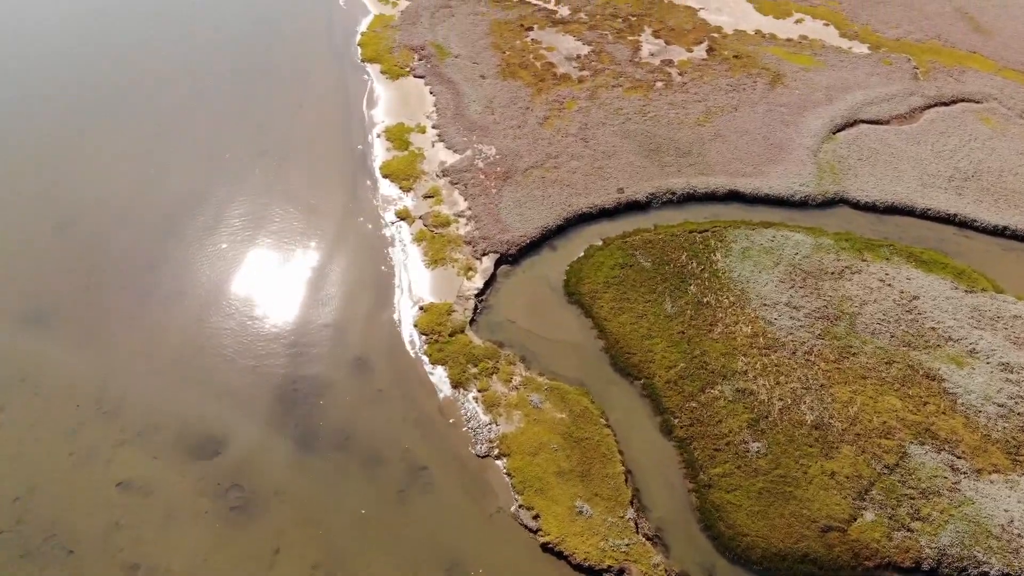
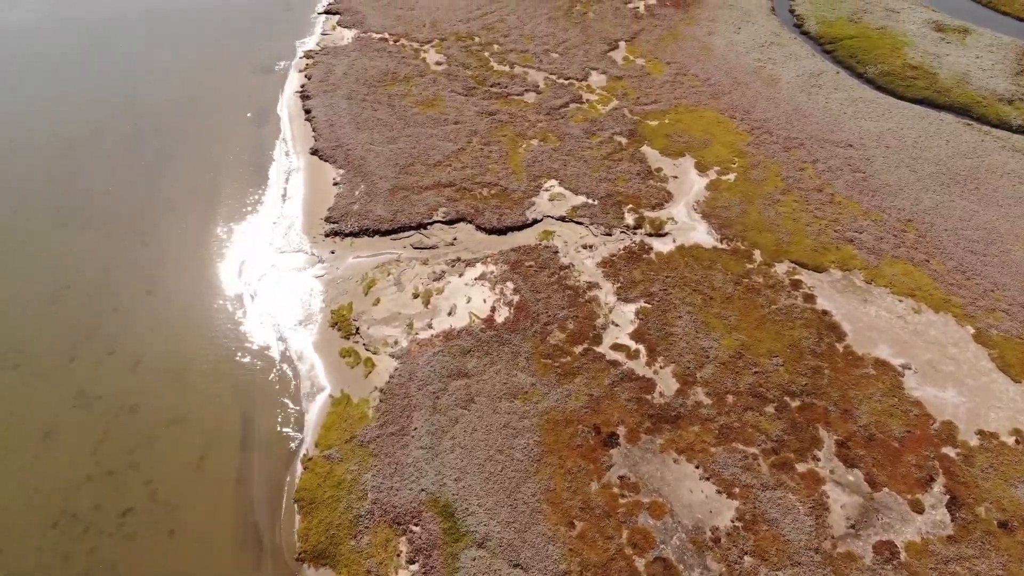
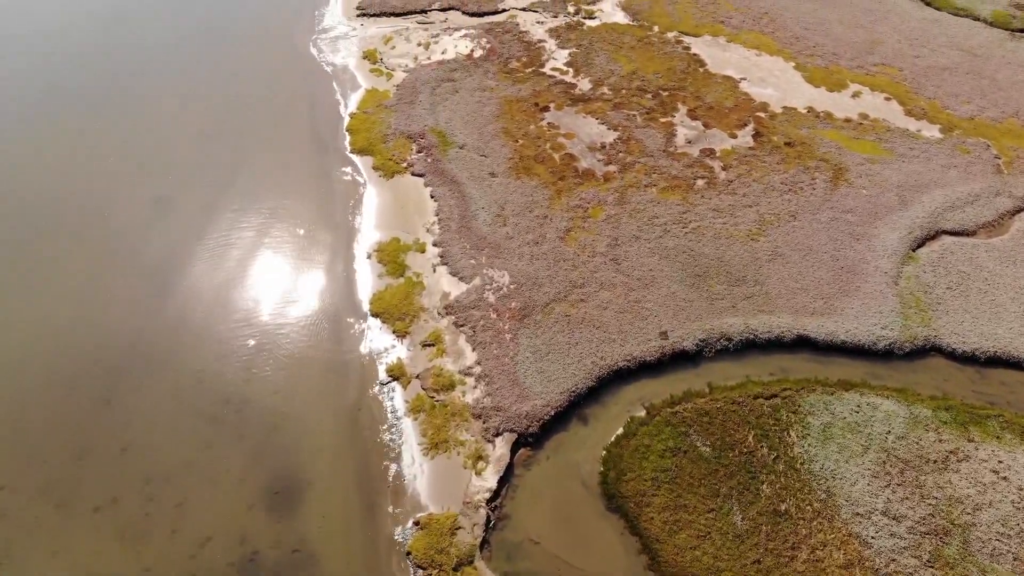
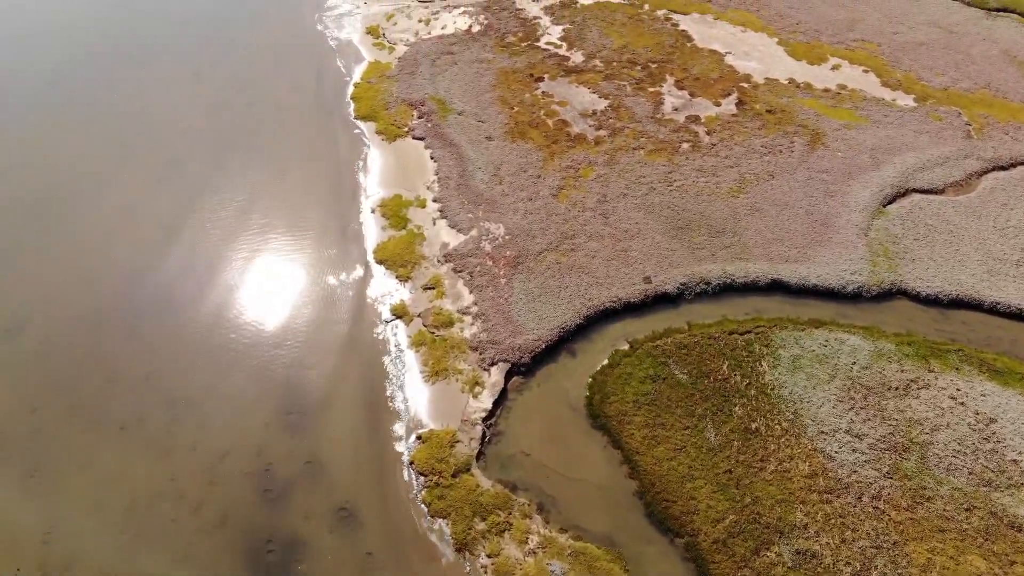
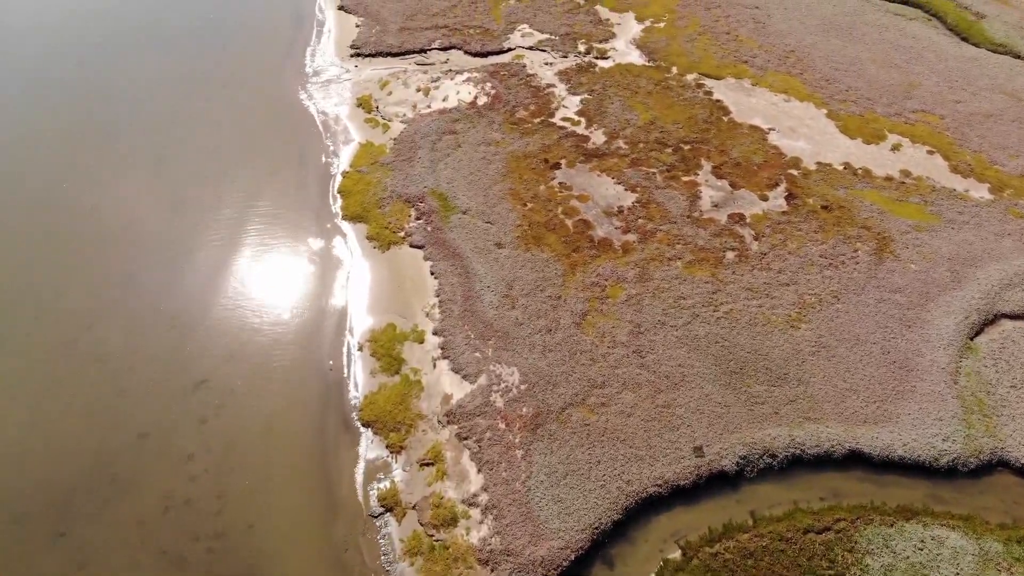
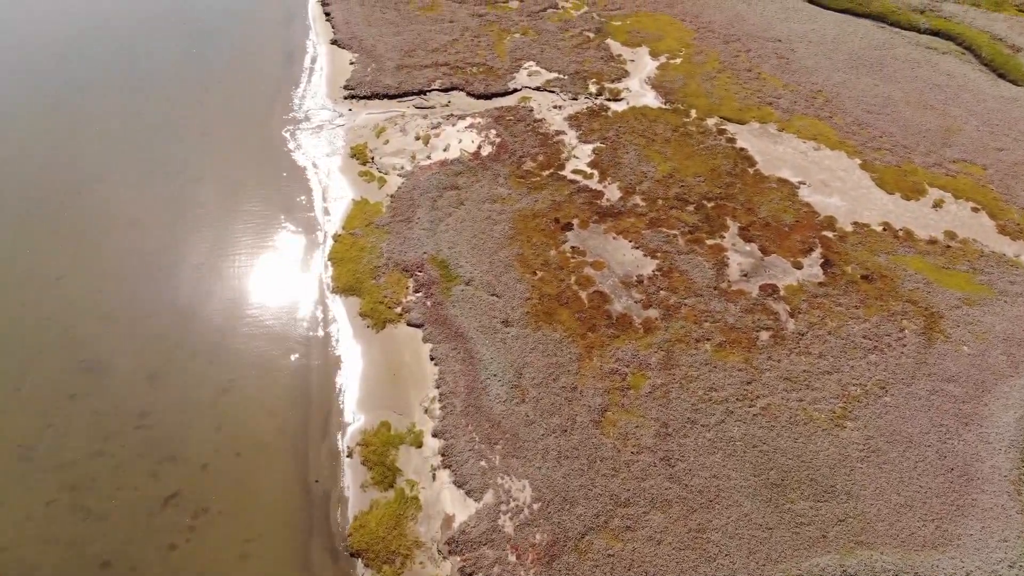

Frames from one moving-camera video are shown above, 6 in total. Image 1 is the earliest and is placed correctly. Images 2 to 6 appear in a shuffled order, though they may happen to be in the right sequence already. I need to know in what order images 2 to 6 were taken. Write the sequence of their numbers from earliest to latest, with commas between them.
4, 3, 5, 6, 2
